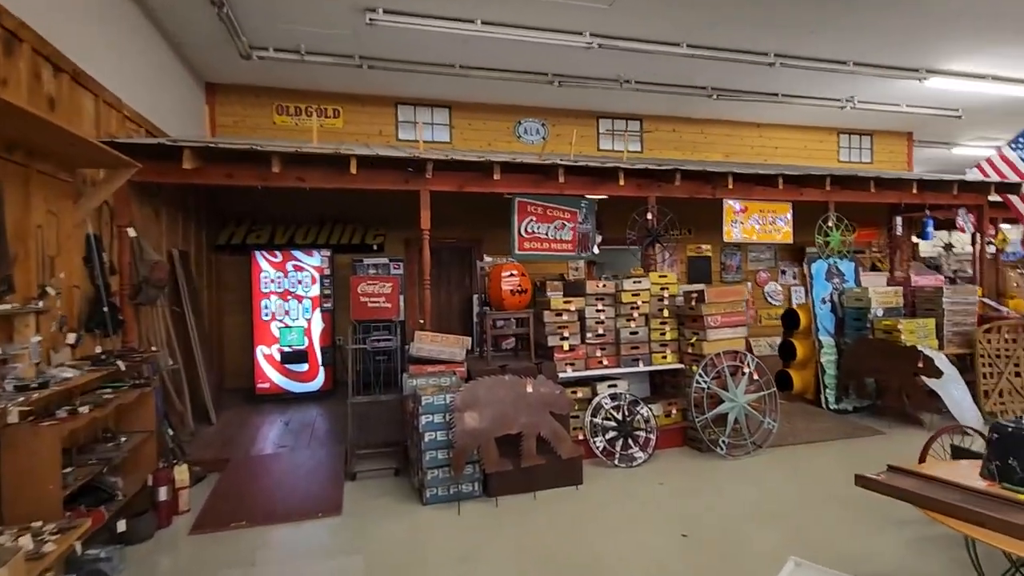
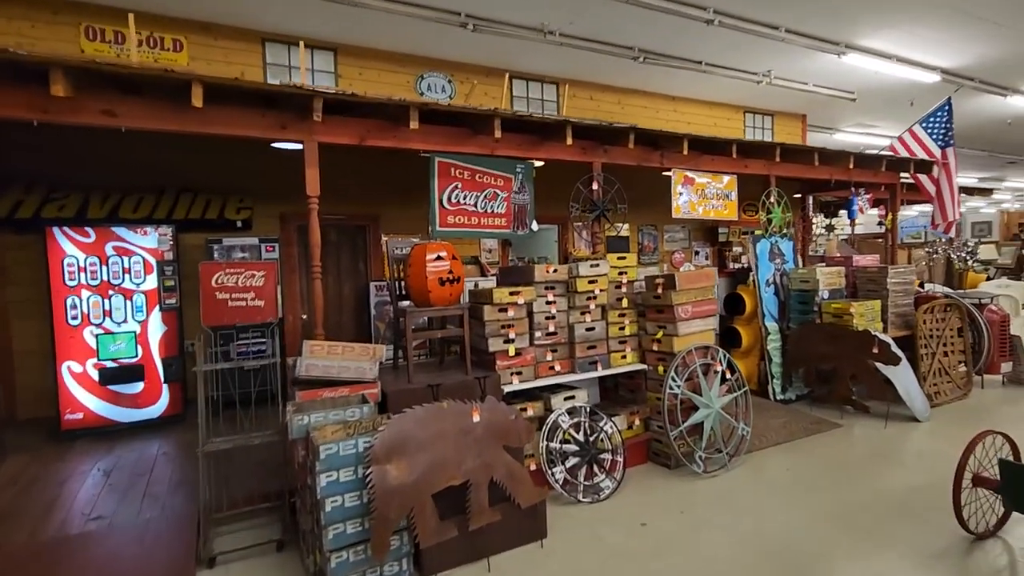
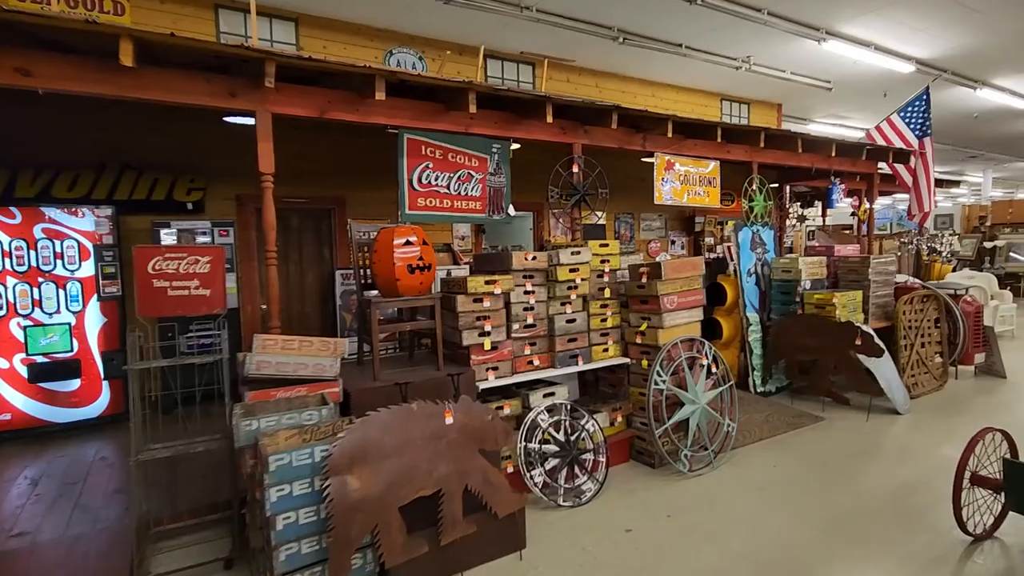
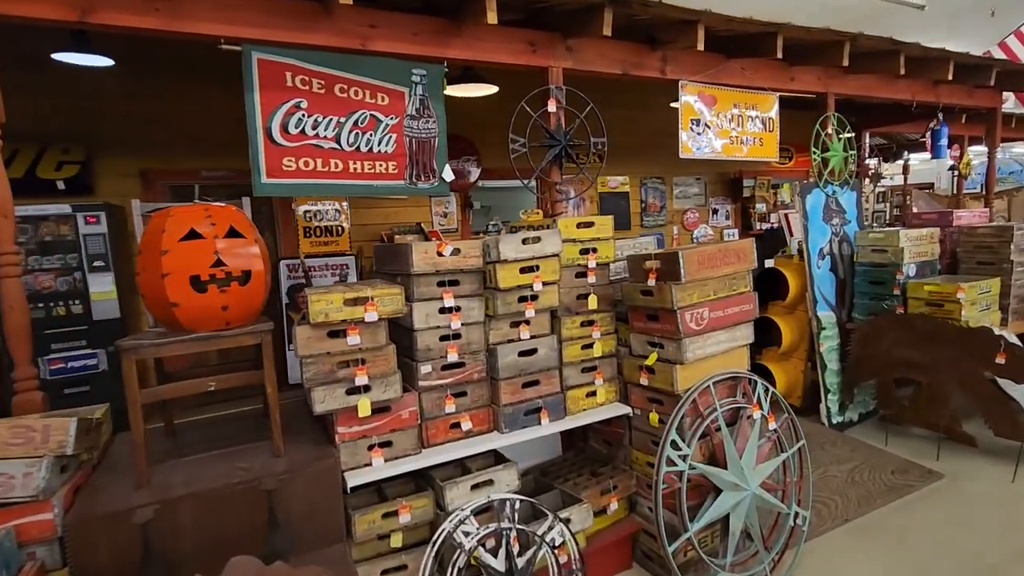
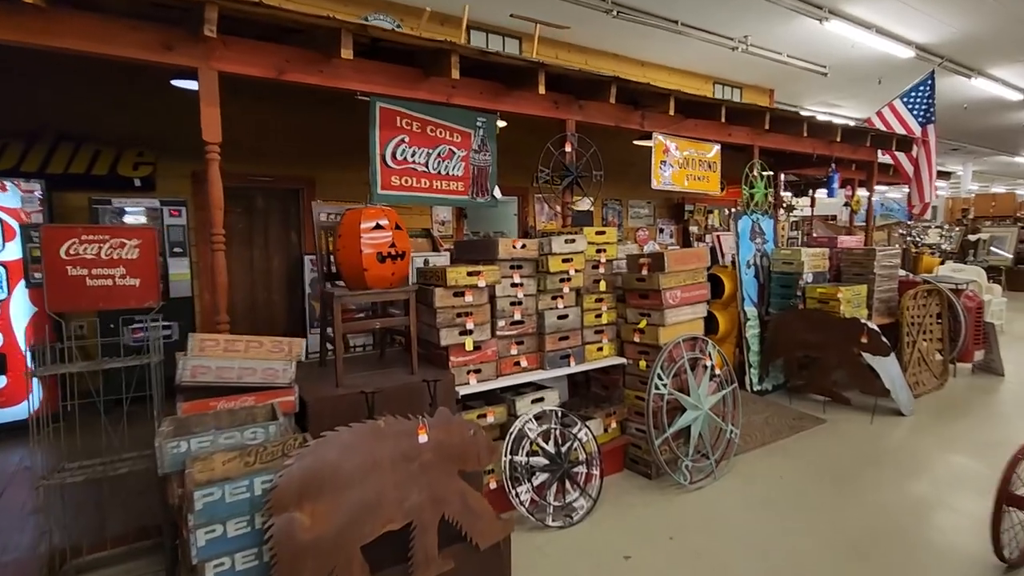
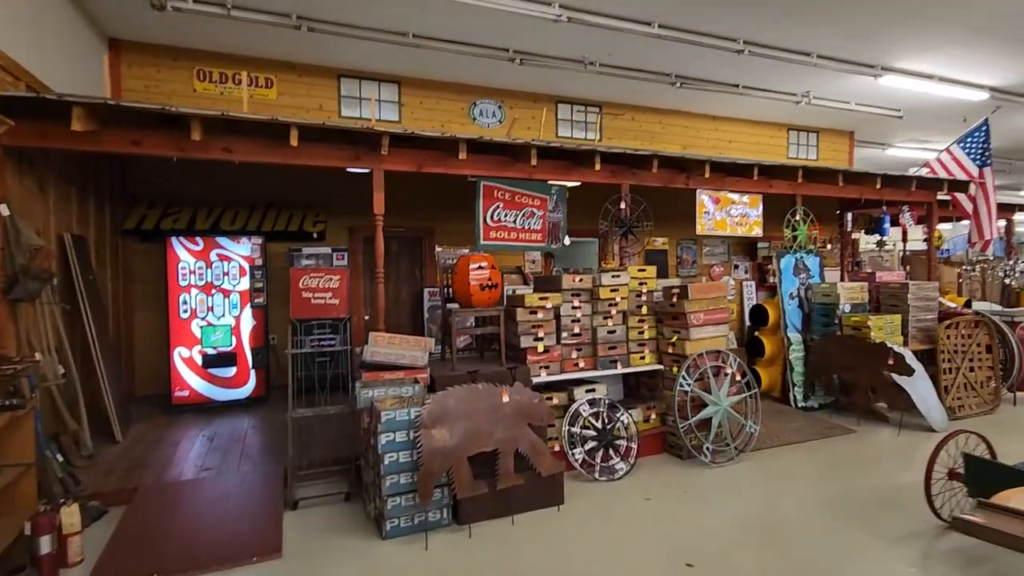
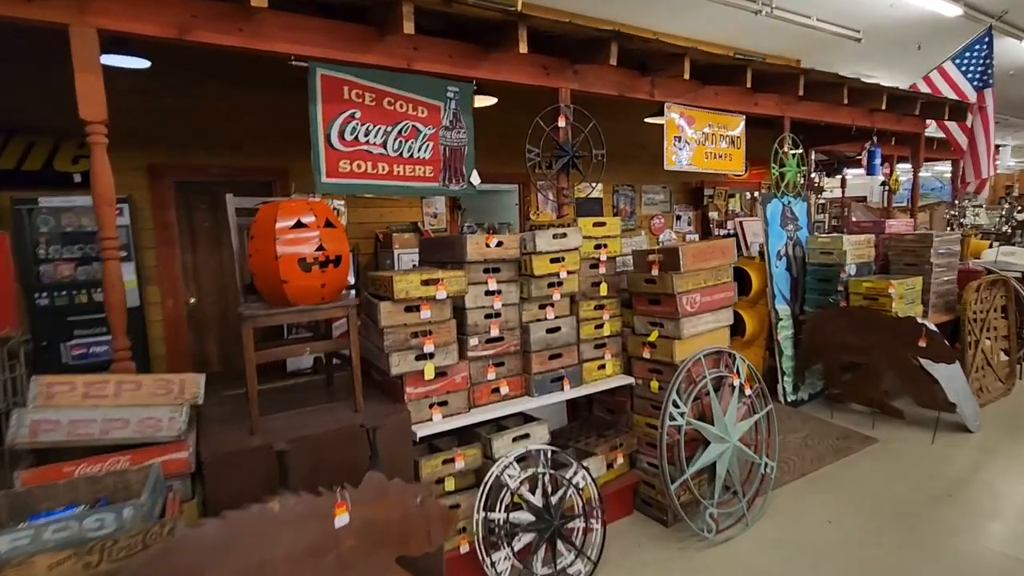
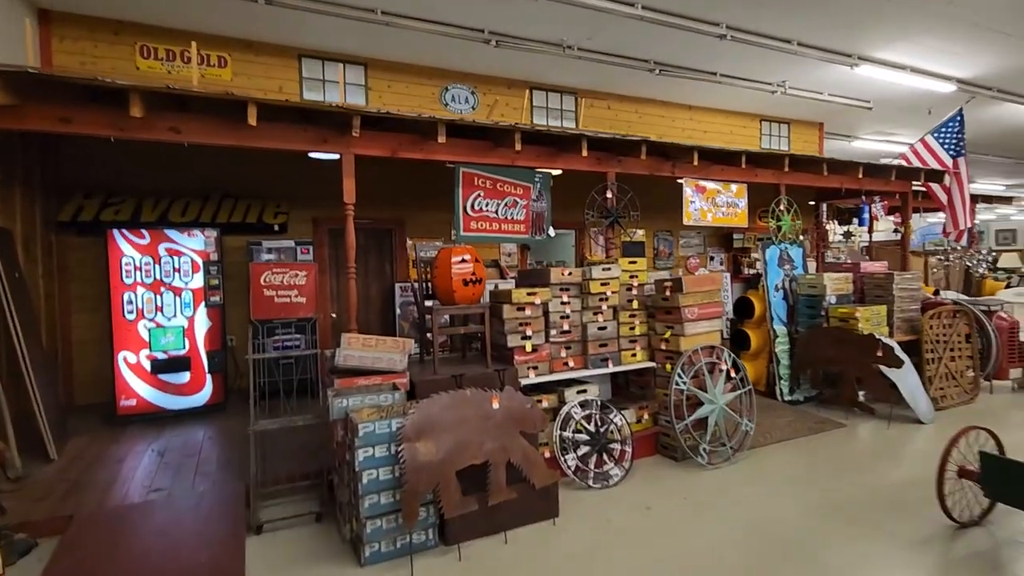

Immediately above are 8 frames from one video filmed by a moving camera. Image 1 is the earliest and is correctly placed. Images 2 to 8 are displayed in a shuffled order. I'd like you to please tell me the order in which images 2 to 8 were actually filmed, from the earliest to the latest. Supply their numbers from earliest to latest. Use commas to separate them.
6, 8, 2, 3, 5, 7, 4
